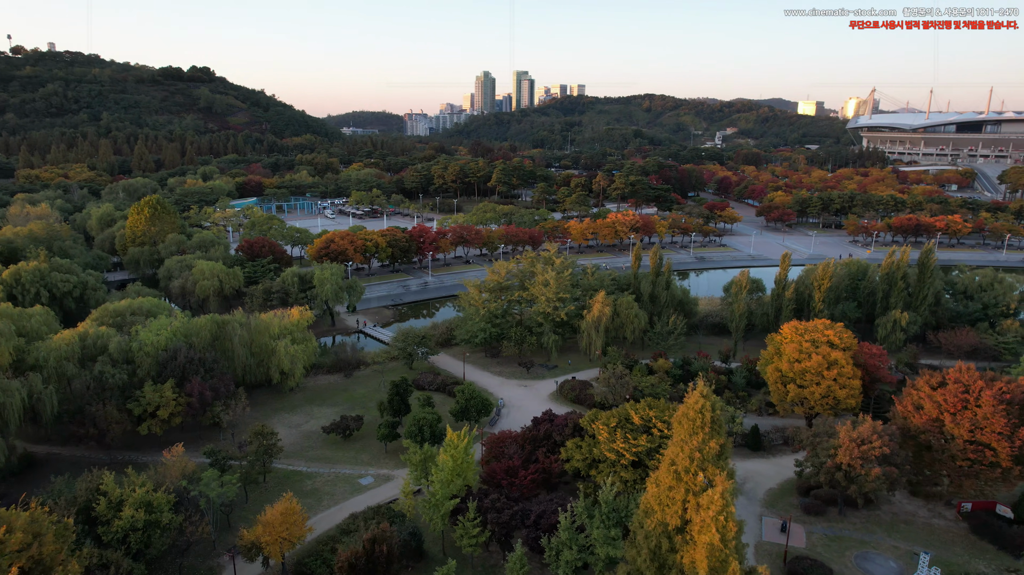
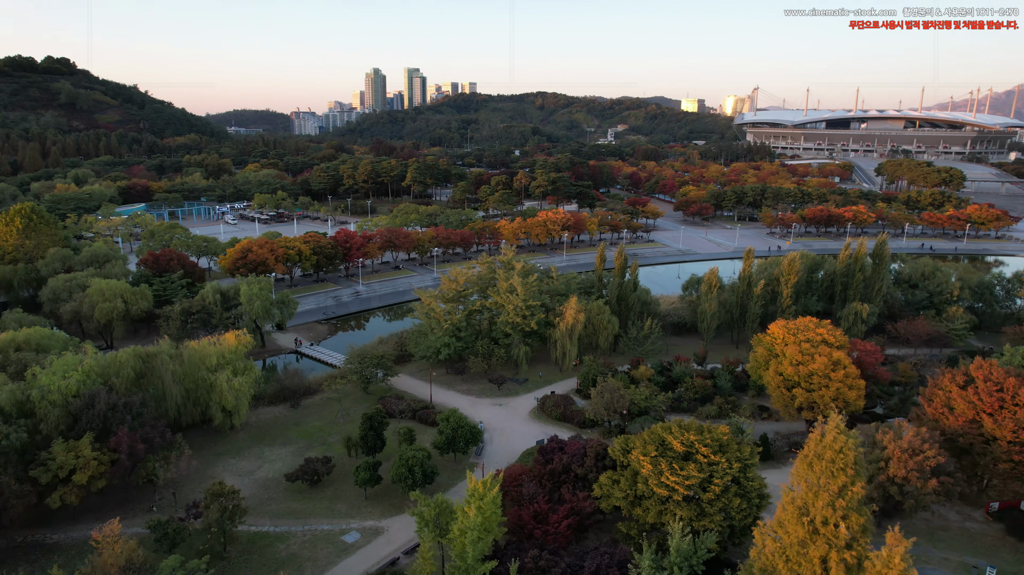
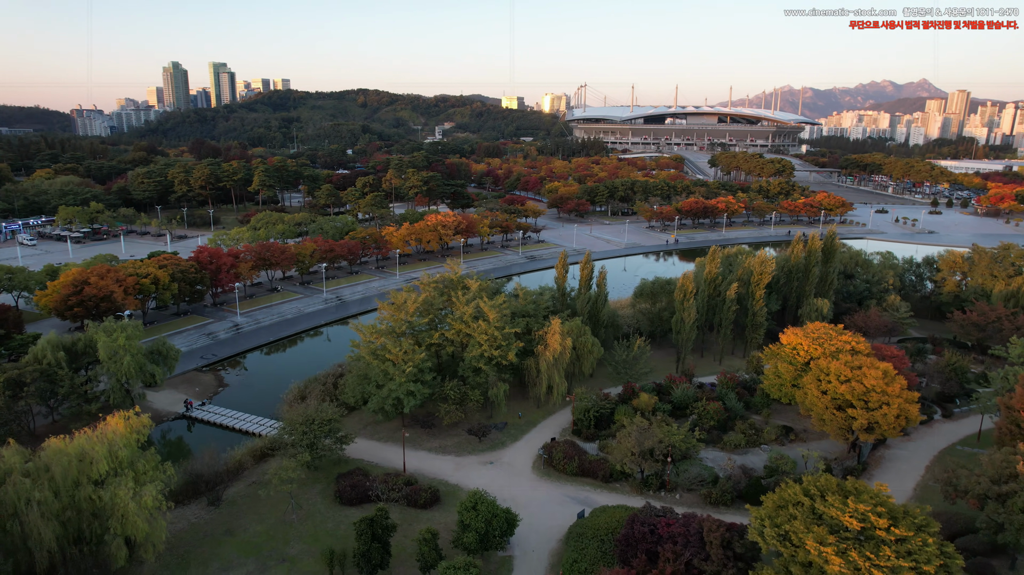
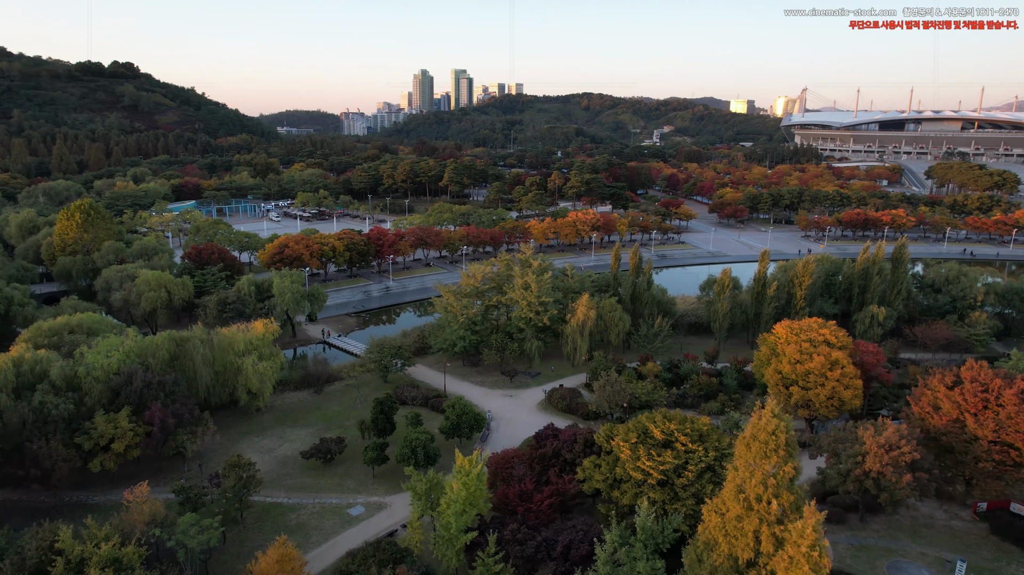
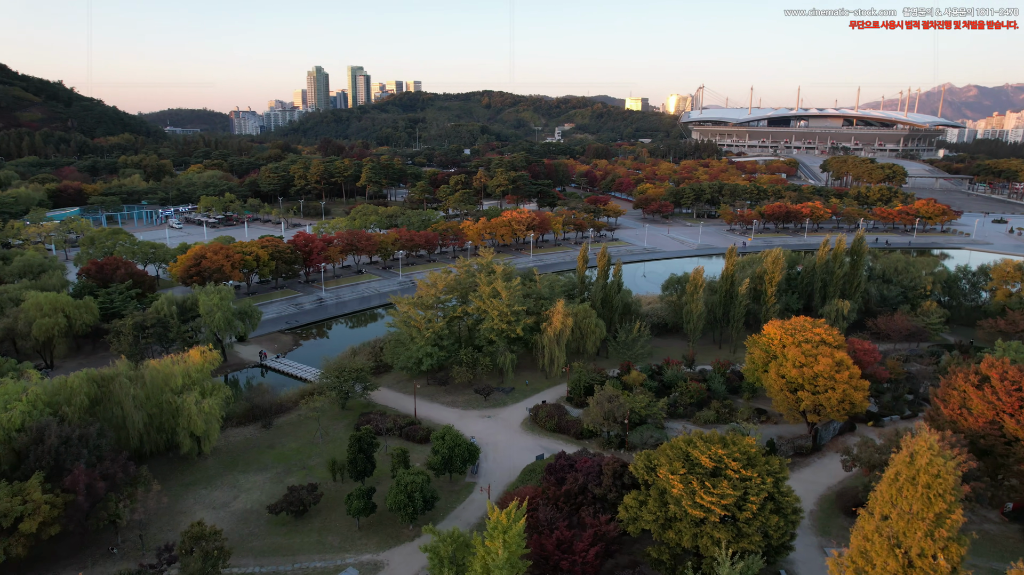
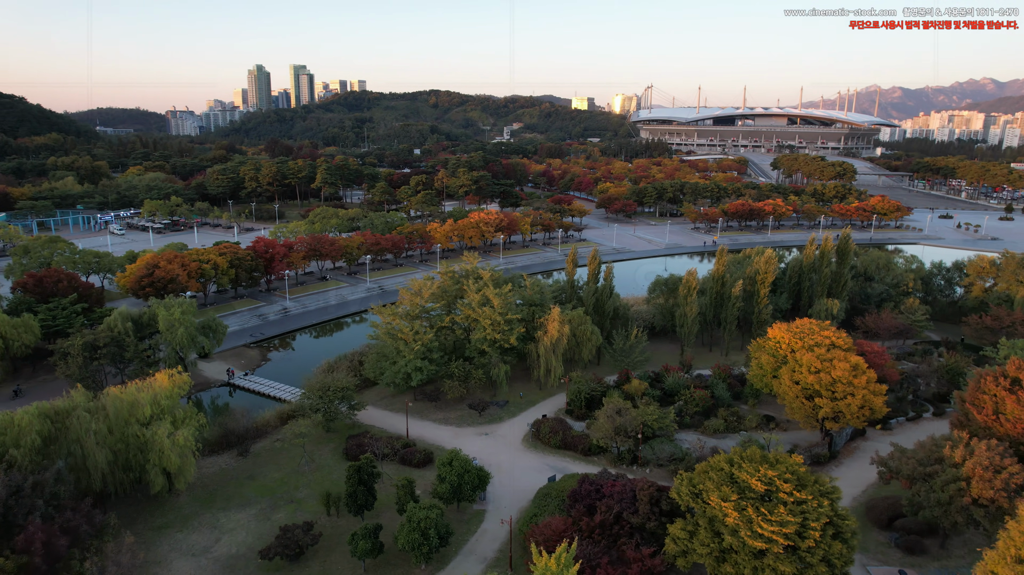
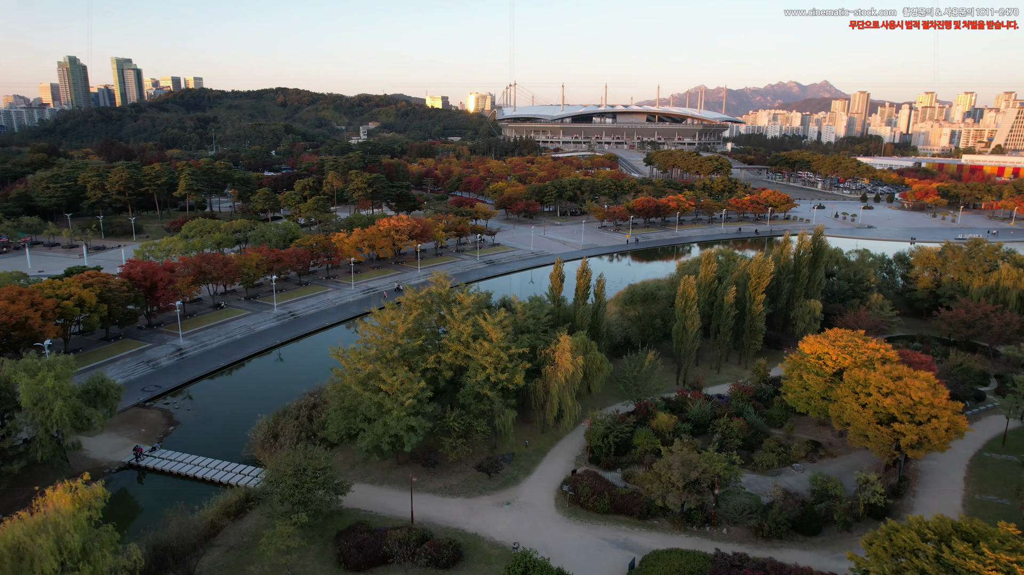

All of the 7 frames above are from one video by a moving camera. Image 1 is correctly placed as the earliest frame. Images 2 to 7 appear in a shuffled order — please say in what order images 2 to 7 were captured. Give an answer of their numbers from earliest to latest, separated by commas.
4, 2, 5, 6, 3, 7
